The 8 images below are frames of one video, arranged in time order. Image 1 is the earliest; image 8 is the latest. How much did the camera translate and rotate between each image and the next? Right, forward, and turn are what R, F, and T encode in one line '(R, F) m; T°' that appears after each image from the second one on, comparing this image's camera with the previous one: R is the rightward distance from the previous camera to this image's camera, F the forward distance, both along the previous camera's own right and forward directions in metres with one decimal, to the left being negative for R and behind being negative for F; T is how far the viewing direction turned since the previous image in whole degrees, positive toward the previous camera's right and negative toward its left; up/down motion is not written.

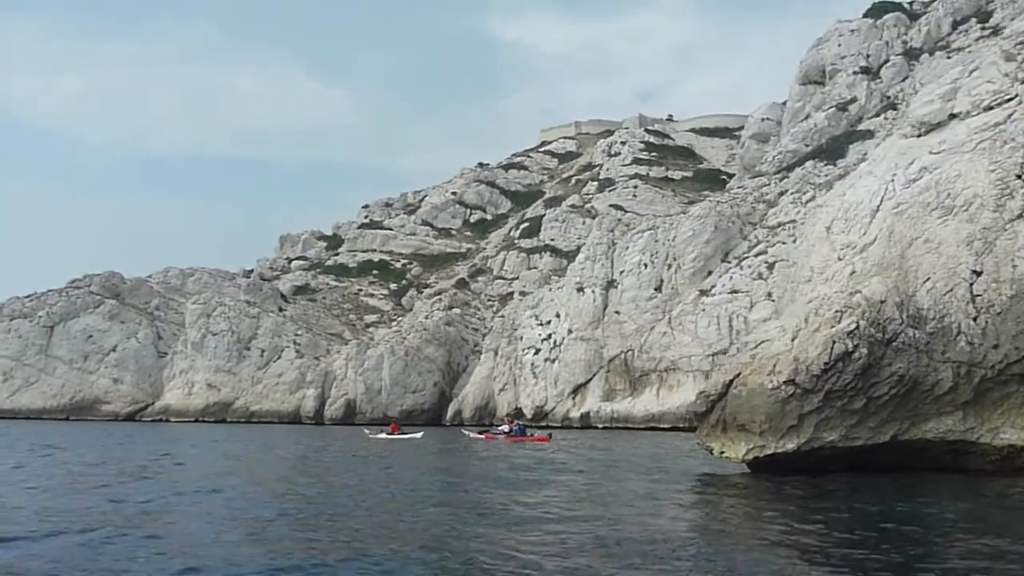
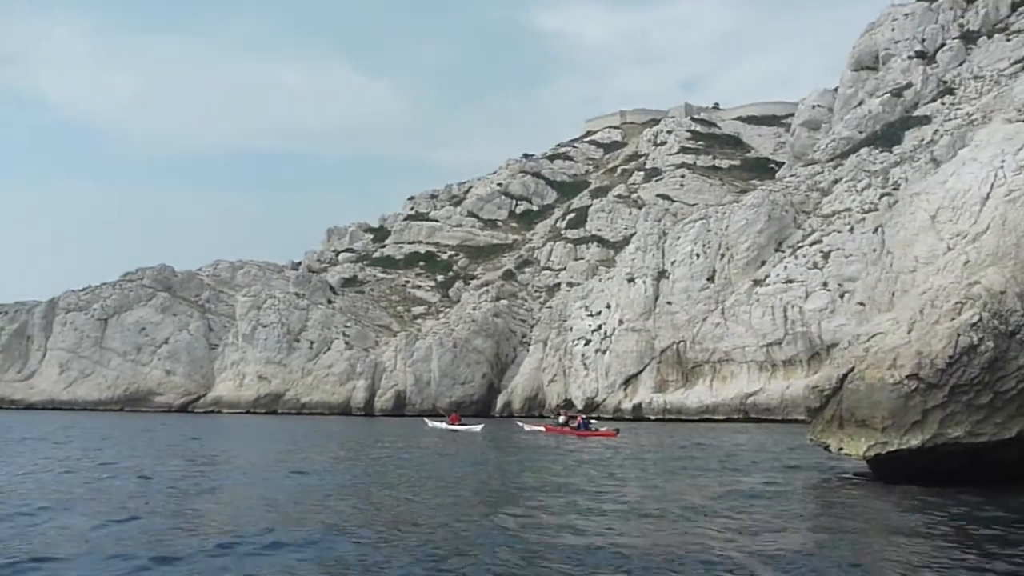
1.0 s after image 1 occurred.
(-0.4, +0.1) m; -3°
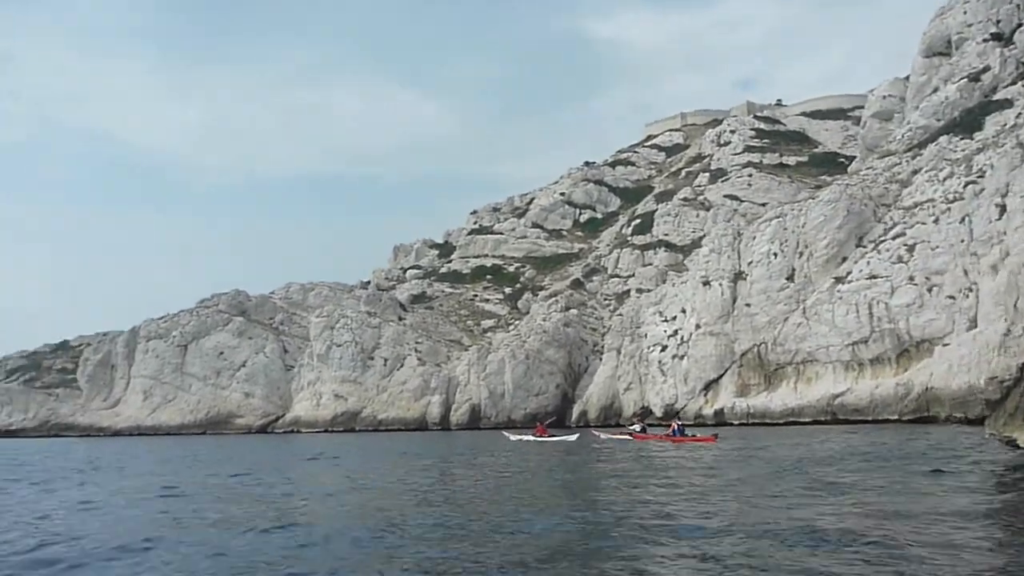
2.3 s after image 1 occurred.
(-0.5, +0.3) m; -4°
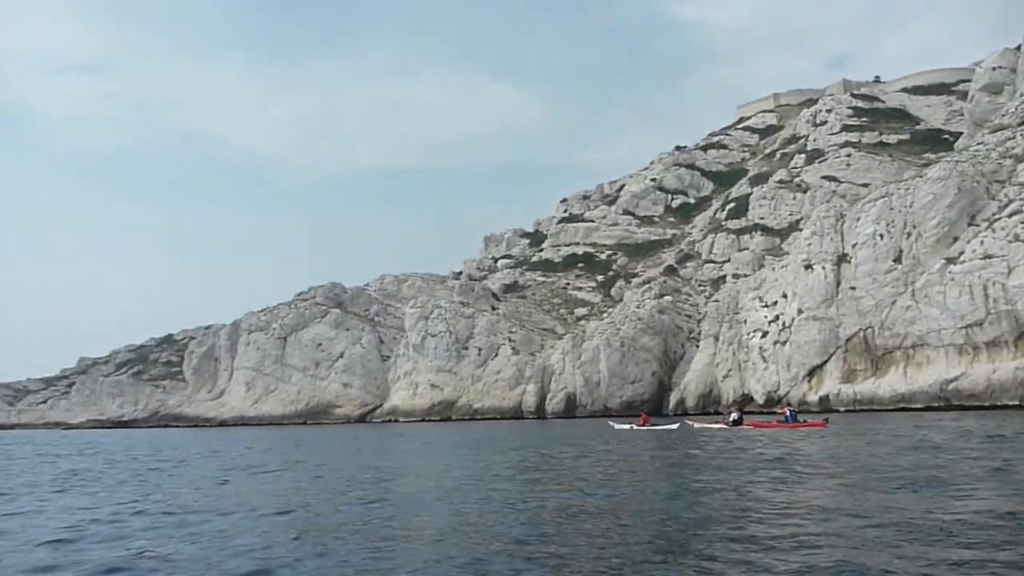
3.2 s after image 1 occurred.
(-0.4, +0.1) m; -5°
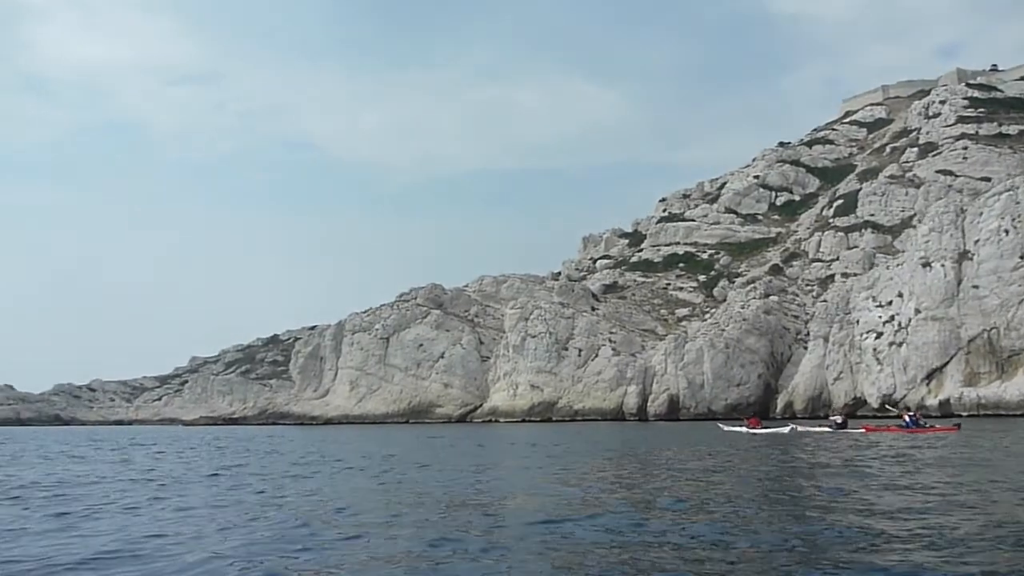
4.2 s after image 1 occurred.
(-0.3, +0.3) m; -6°
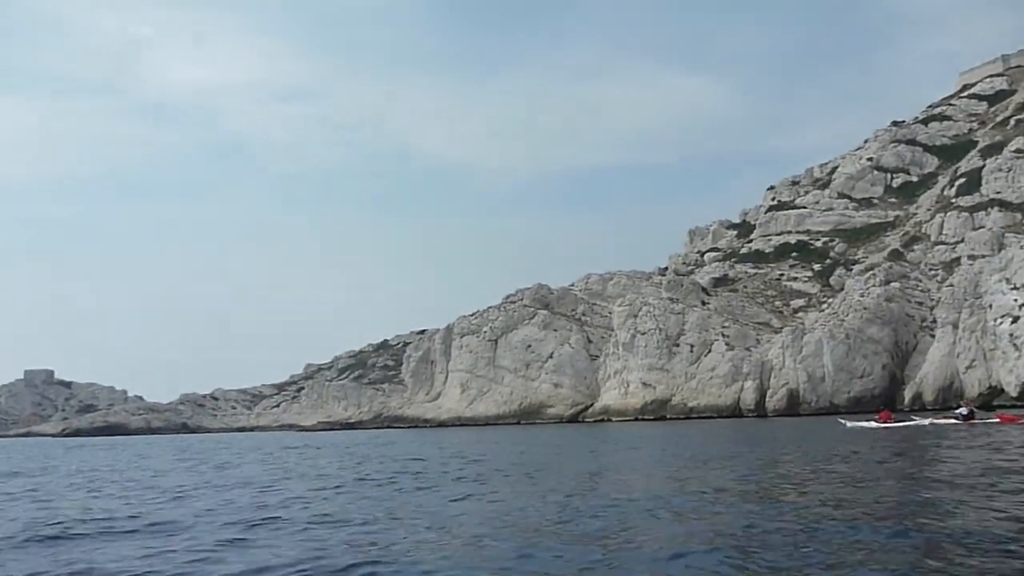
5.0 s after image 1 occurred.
(-0.3, +0.6) m; -6°
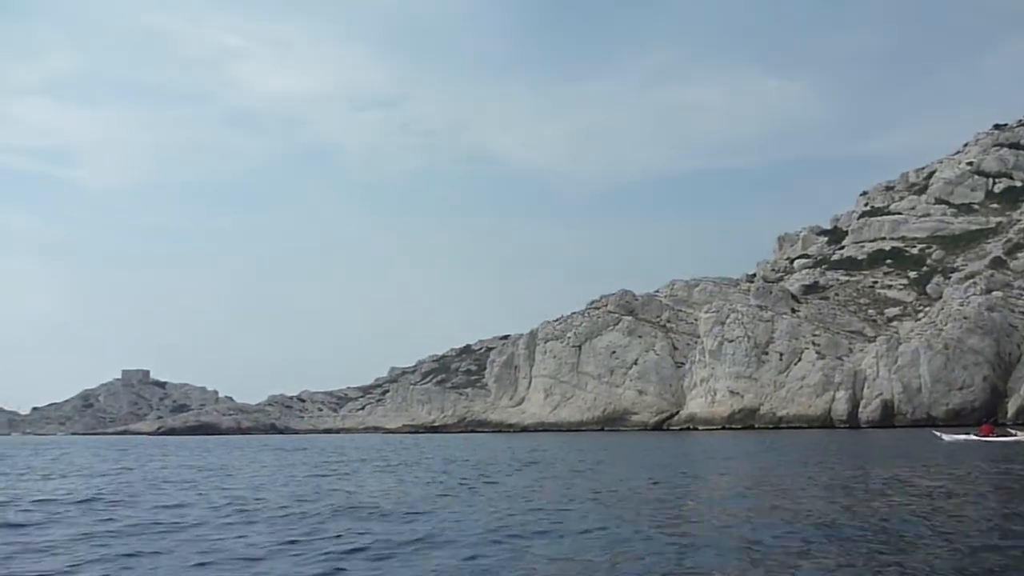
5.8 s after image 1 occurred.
(-0.2, -0.1) m; -5°
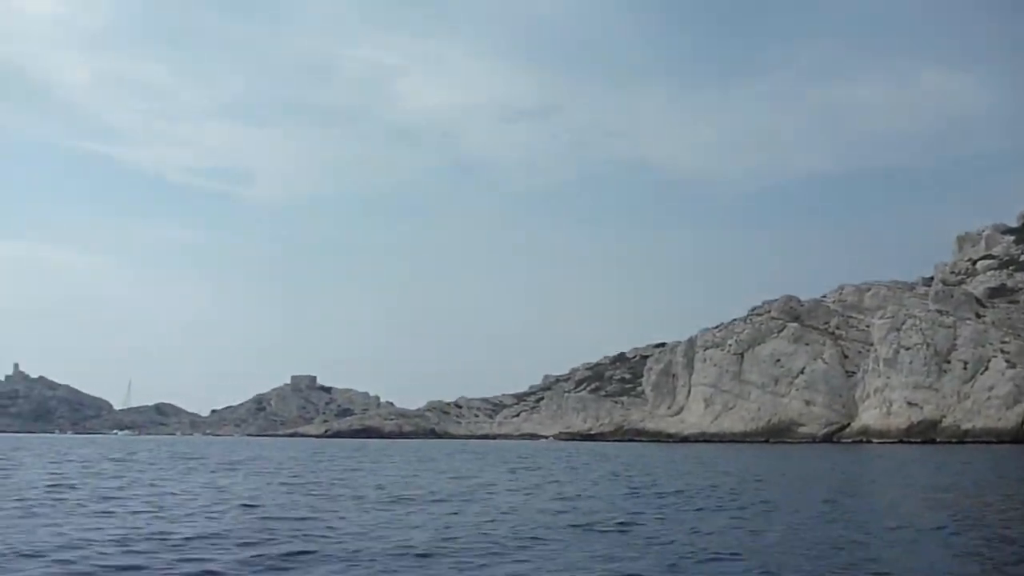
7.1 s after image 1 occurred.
(-0.4, +0.9) m; -9°
